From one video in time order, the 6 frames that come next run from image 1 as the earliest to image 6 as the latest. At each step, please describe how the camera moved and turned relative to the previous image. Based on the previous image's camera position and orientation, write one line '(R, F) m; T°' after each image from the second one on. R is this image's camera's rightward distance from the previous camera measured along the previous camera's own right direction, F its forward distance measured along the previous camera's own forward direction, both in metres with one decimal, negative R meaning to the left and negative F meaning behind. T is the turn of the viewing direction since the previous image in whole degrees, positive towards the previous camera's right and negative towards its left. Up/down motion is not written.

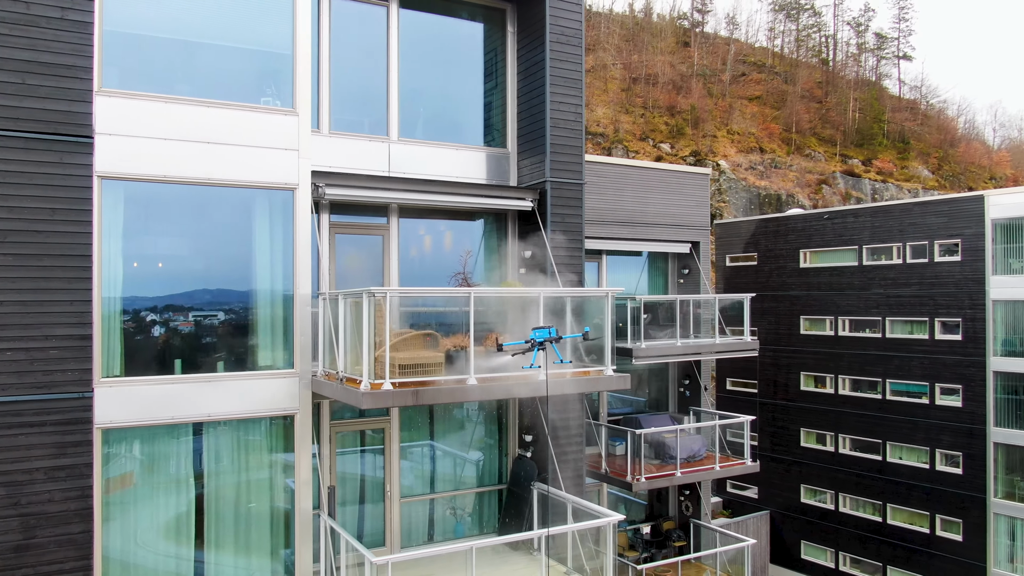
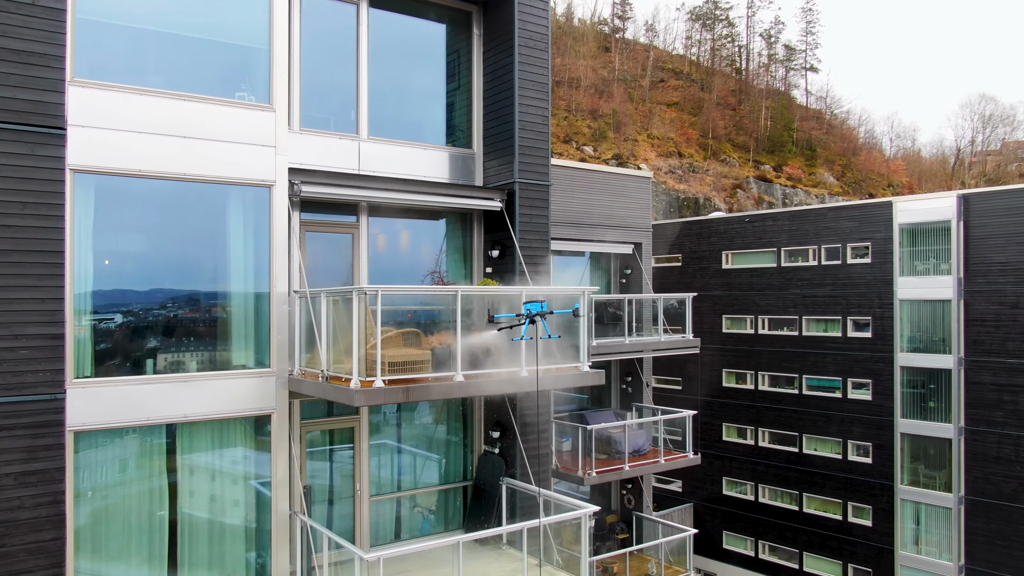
(-0.6, -0.1) m; +6°
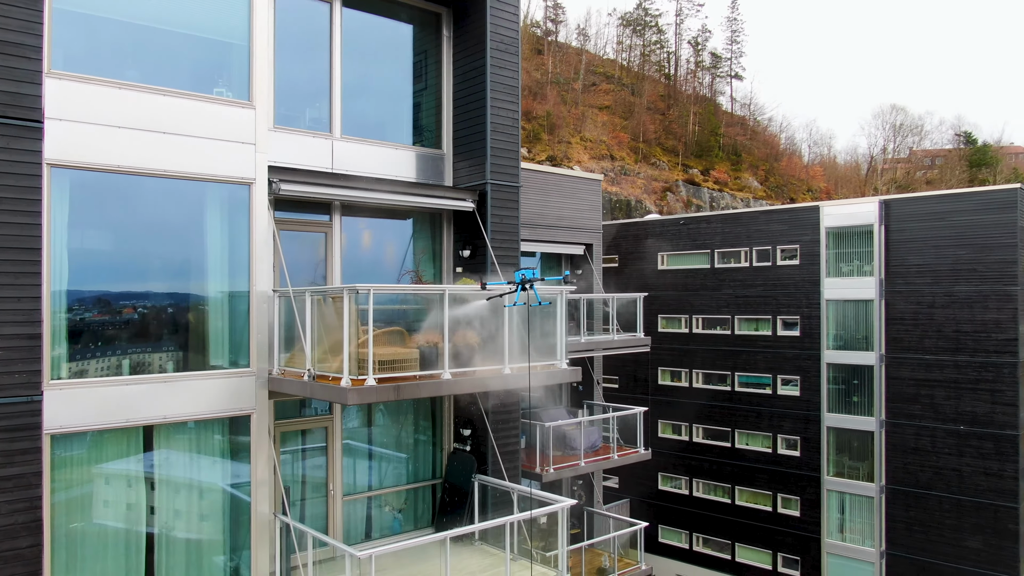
(-0.6, -0.1) m; +5°
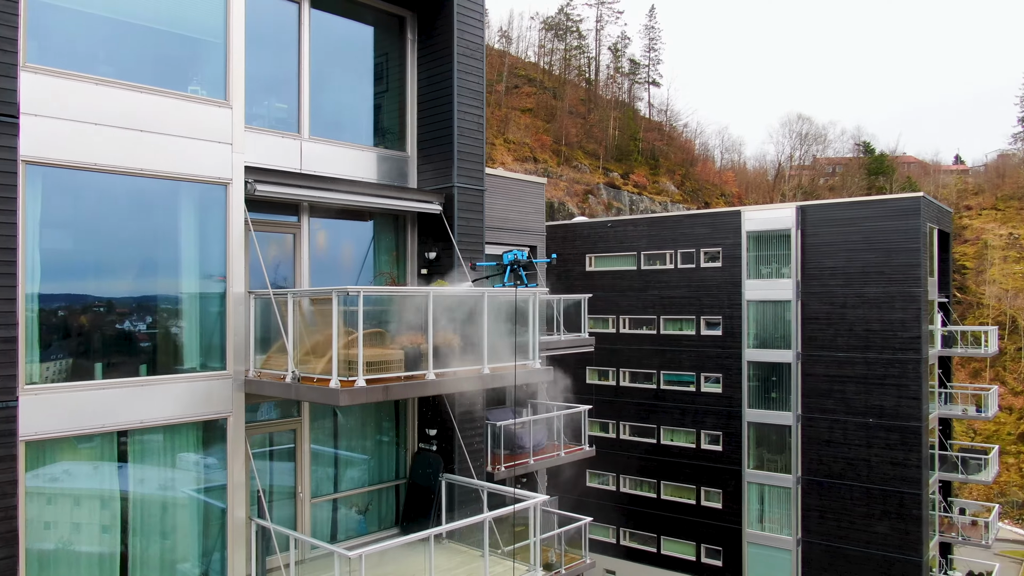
(-0.6, -0.2) m; +6°
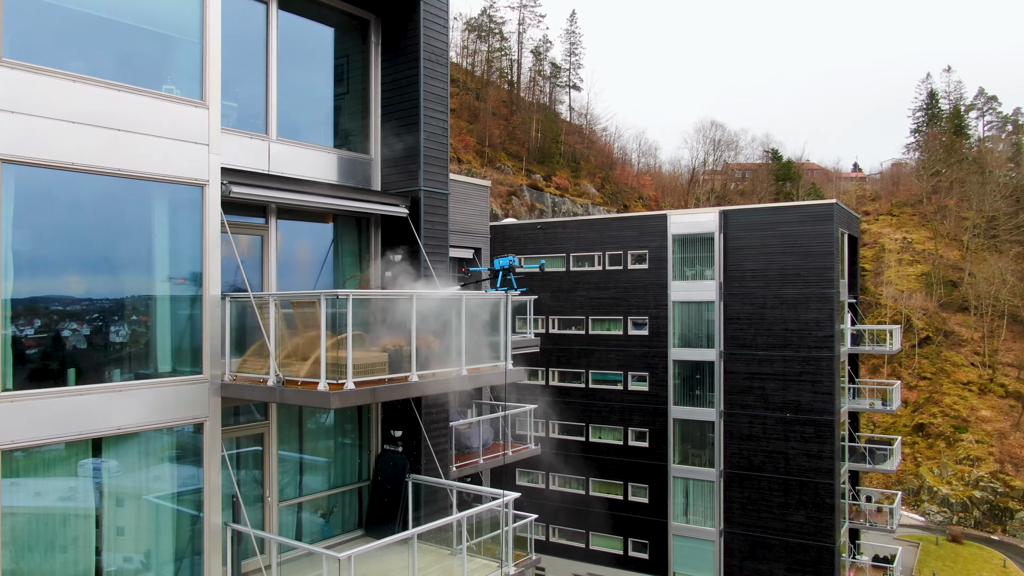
(-0.6, -0.2) m; +6°
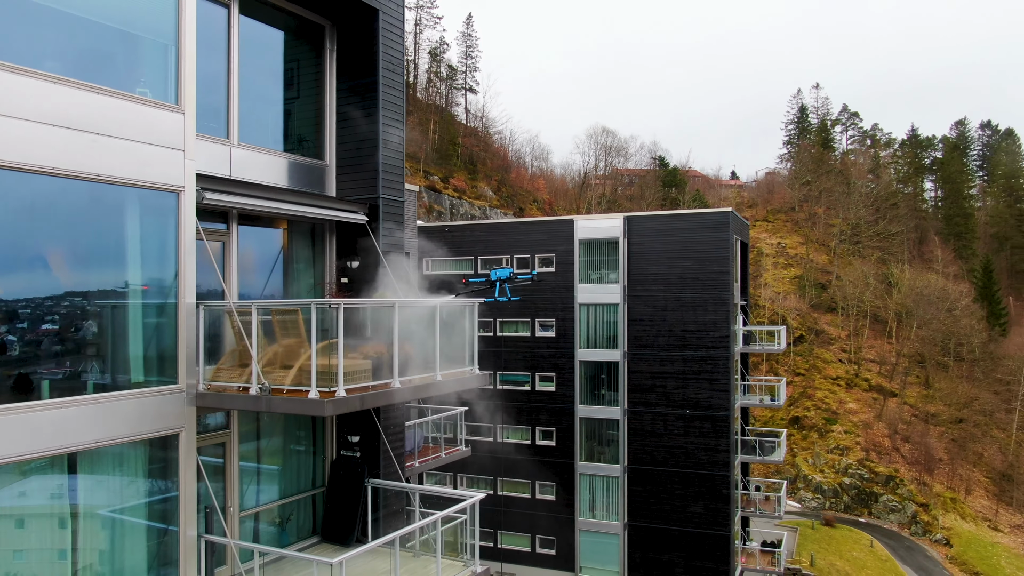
(-0.9, -0.2) m; +8°
